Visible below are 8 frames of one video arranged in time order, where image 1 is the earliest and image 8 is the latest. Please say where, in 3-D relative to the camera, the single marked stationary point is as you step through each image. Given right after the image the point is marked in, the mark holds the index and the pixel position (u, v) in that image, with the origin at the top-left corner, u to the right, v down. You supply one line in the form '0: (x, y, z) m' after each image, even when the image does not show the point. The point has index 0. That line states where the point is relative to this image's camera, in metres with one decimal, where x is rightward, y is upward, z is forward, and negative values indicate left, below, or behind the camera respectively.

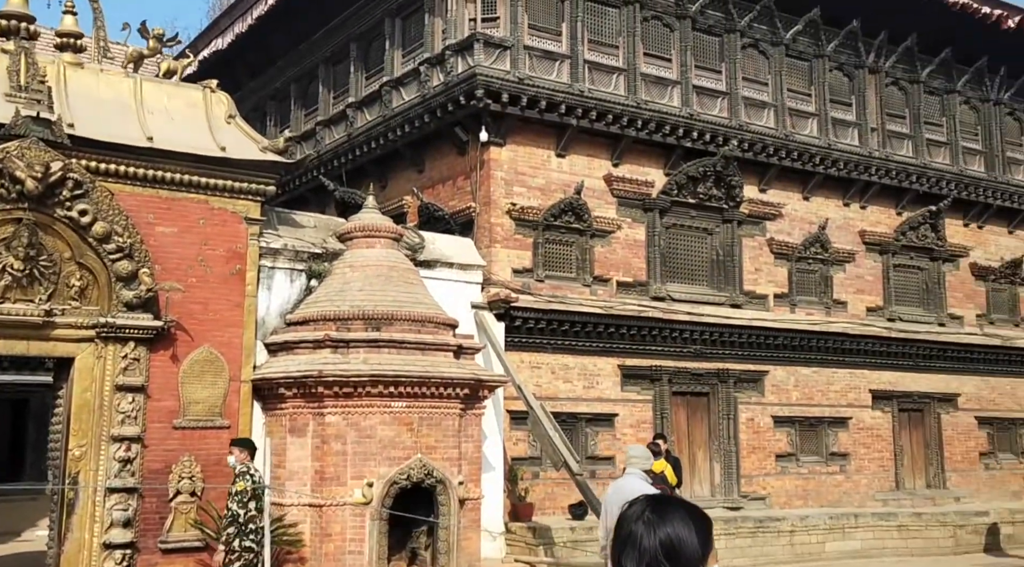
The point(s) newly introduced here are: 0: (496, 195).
0: (-0.2, +1.1, +13.9) m
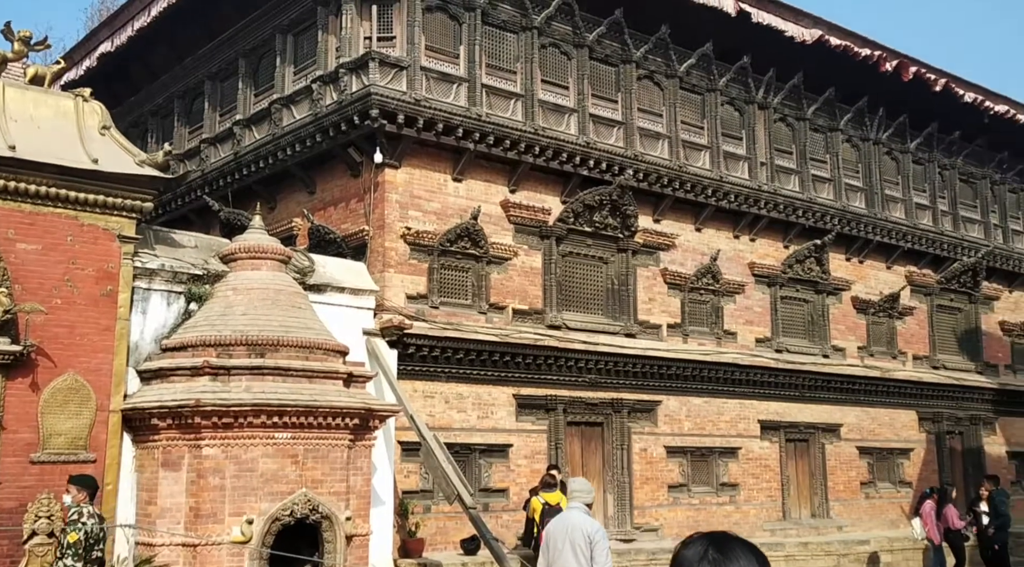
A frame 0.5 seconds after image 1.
0: (-1.5, +0.8, +13.4) m
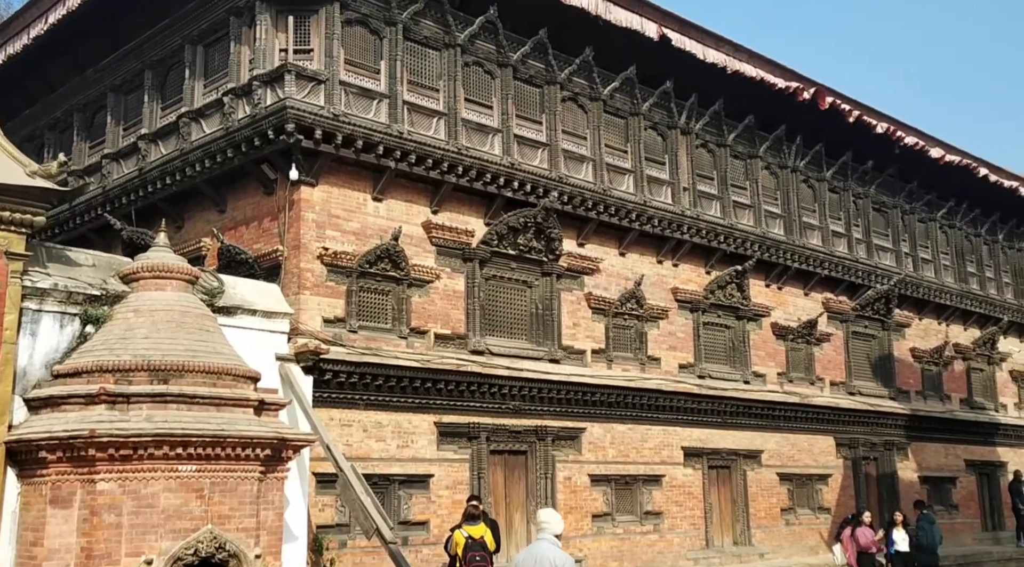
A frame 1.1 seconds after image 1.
0: (-2.4, +0.5, +12.9) m
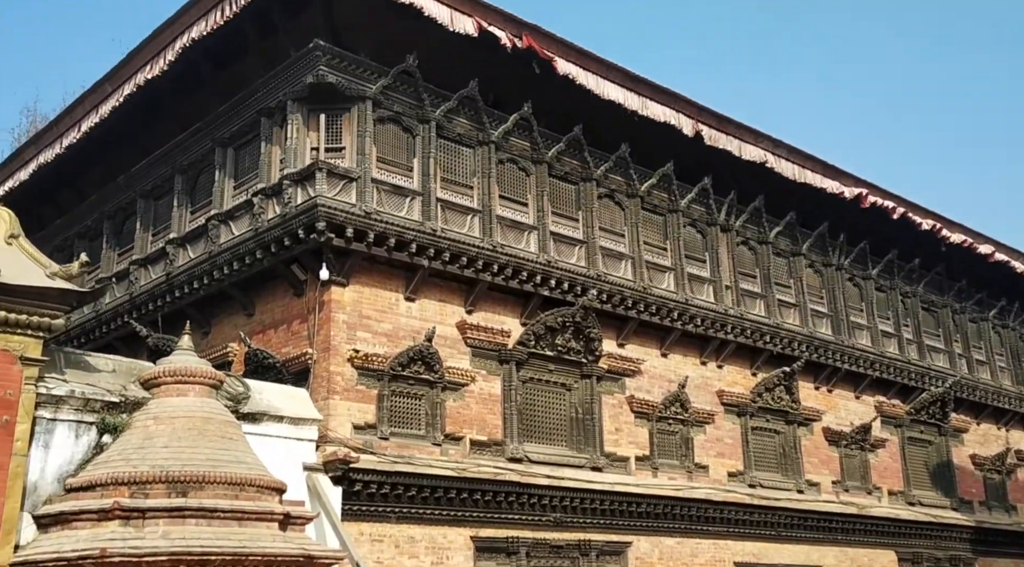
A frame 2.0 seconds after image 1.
0: (-2.0, -0.6, +12.3) m
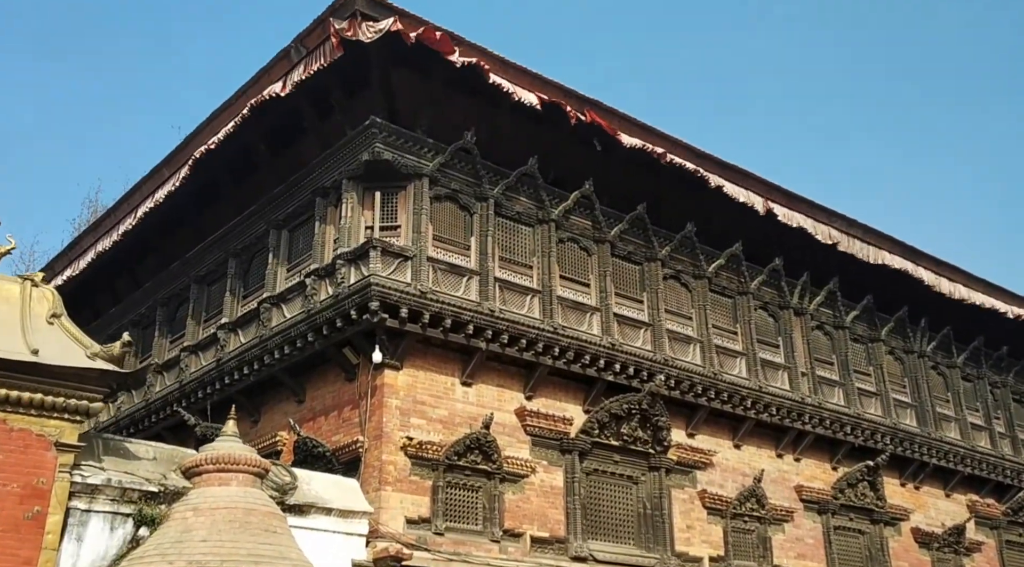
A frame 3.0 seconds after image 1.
0: (-1.3, -1.5, +11.5) m
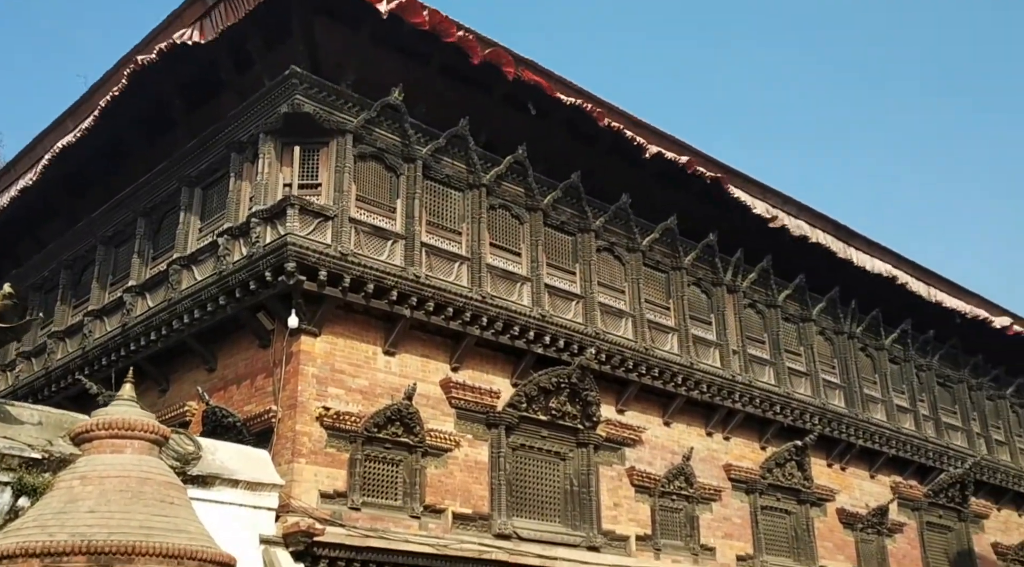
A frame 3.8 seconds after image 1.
0: (-2.1, -1.1, +10.9) m
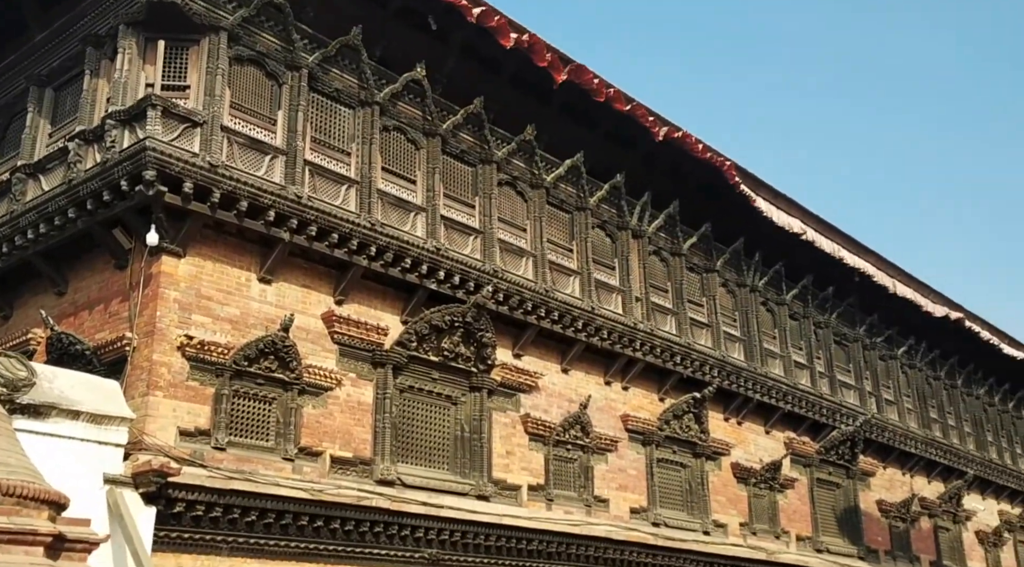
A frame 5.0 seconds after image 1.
0: (-3.1, -0.4, +9.8) m
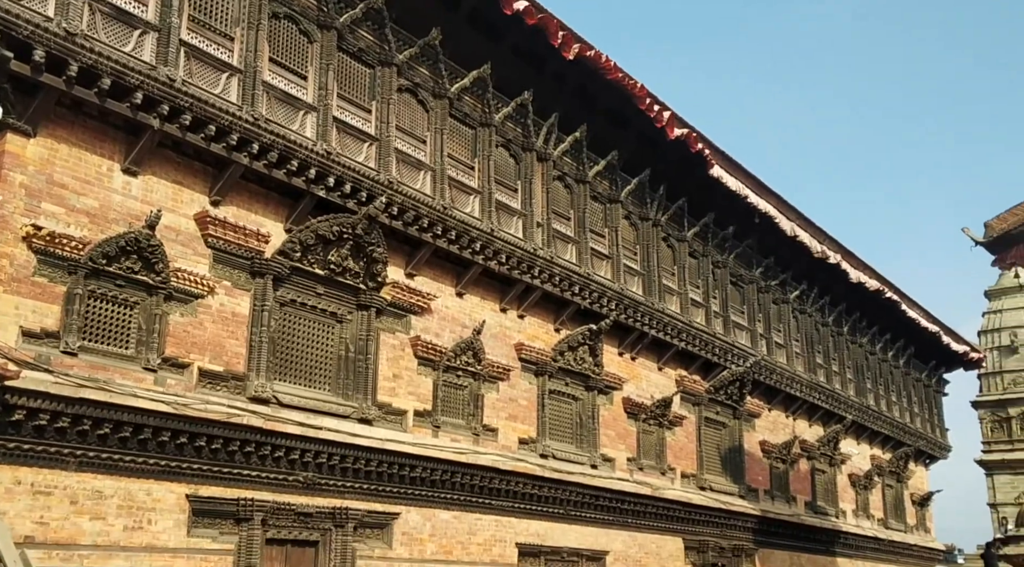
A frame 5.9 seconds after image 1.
0: (-4.0, +0.6, +8.6) m
